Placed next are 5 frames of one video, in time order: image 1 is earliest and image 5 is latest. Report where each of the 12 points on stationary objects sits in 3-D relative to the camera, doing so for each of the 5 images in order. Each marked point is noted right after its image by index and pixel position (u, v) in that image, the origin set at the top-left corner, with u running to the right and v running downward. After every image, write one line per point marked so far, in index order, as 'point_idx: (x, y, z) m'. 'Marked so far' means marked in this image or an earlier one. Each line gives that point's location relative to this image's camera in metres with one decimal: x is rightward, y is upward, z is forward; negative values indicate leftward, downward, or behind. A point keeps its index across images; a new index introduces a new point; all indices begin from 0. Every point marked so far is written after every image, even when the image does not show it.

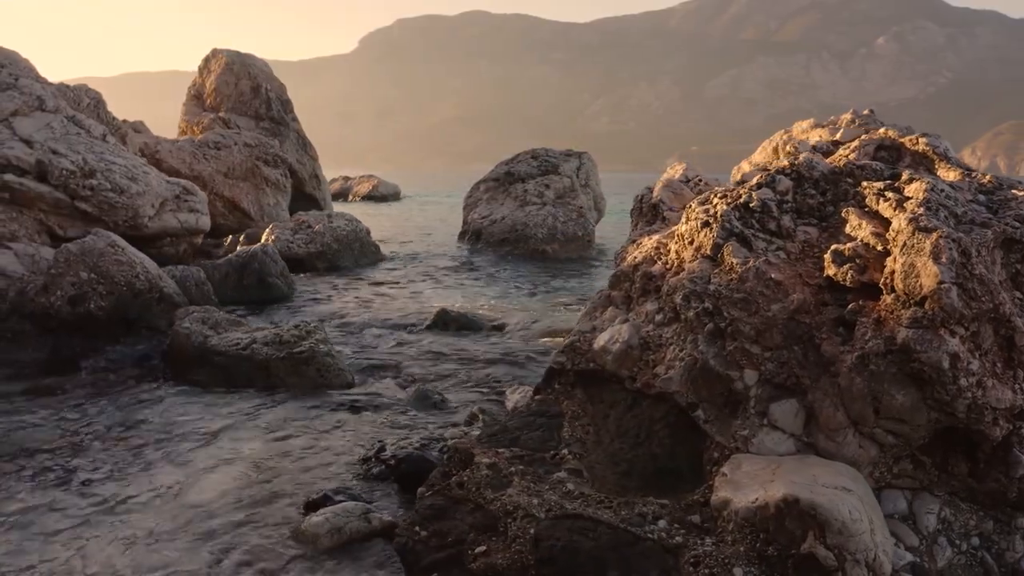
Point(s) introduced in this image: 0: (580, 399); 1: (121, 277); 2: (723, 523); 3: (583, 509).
0: (+0.4, -0.7, +4.6) m
1: (-5.0, +0.1, +10.0) m
2: (+1.0, -1.1, +3.6) m
3: (+0.3, -1.0, +3.6) m
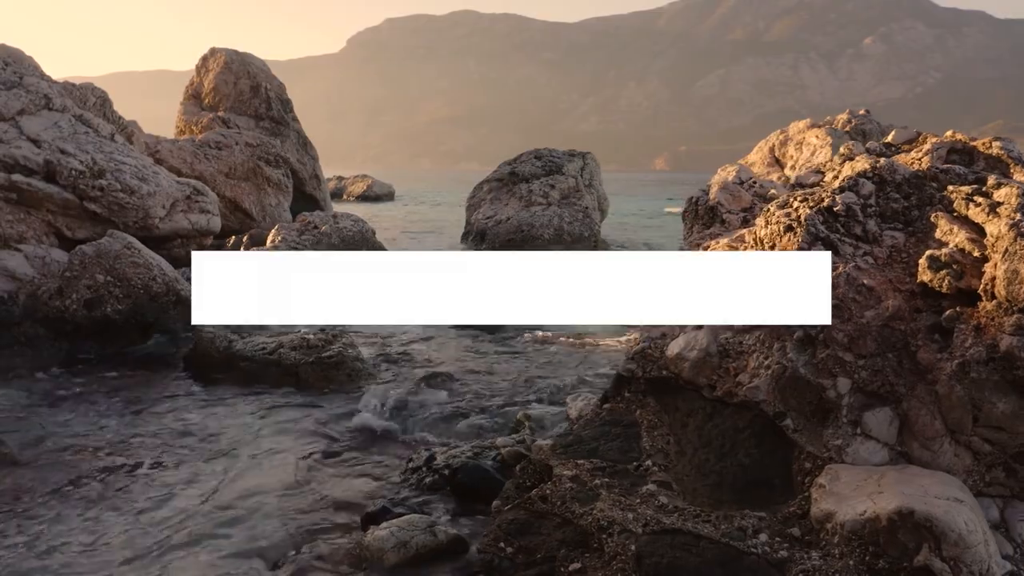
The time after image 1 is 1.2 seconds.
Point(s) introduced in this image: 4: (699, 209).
0: (+0.8, -0.7, +4.4) m
1: (-4.7, +0.1, +9.8) m
2: (+1.4, -1.1, +3.4) m
3: (+0.8, -1.1, +3.5) m
4: (+1.4, +0.6, +5.7) m
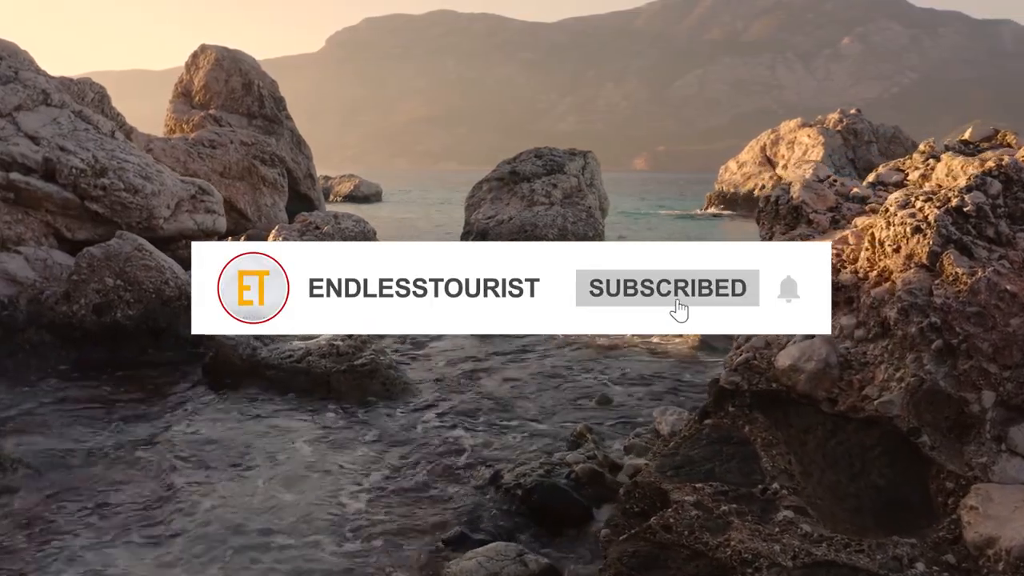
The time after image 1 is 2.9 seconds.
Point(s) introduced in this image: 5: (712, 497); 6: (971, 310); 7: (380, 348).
0: (+1.3, -0.7, +4.1) m
1: (-4.3, +0.1, +9.3) m
2: (+1.9, -1.1, +3.1) m
3: (+1.3, -1.1, +3.2) m
4: (+1.9, +0.6, +5.4) m
5: (+0.9, -1.0, +3.6) m
6: (+2.1, -0.1, +3.6) m
7: (-1.4, -0.6, +8.2) m
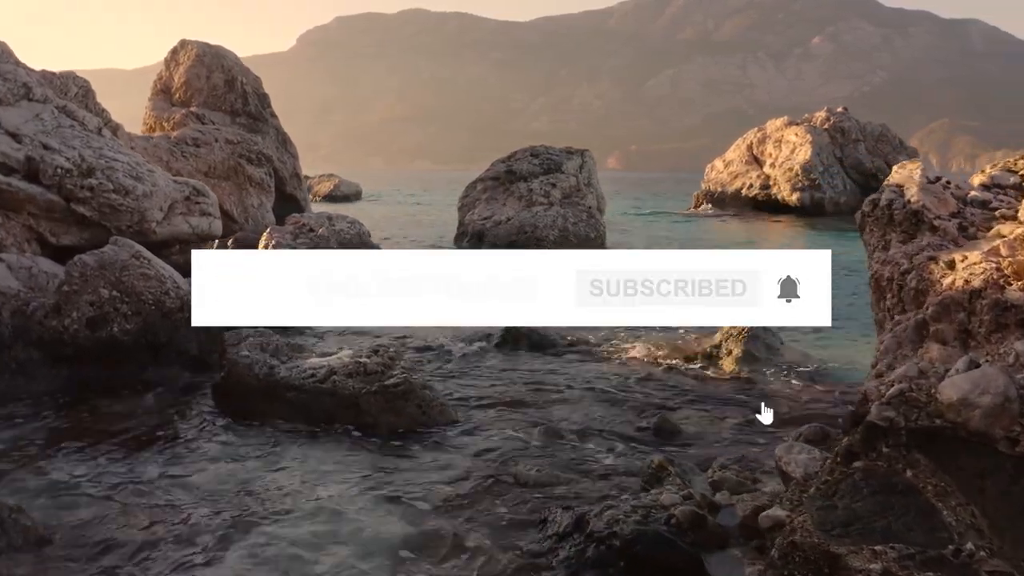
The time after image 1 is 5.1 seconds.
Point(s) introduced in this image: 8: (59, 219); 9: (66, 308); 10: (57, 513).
0: (+1.9, -0.8, +3.5) m
1: (-4.0, -0.1, +8.5) m
2: (+2.5, -1.2, +2.6) m
3: (+1.9, -1.2, +2.6) m
4: (+2.3, +0.5, +4.8) m
5: (+1.5, -1.1, +3.0) m
6: (+2.7, -0.2, +3.1) m
7: (-1.0, -0.7, +7.5) m
8: (-5.8, +0.9, +10.1) m
9: (-4.7, -0.2, +8.3) m
10: (-2.9, -1.4, +5.1) m
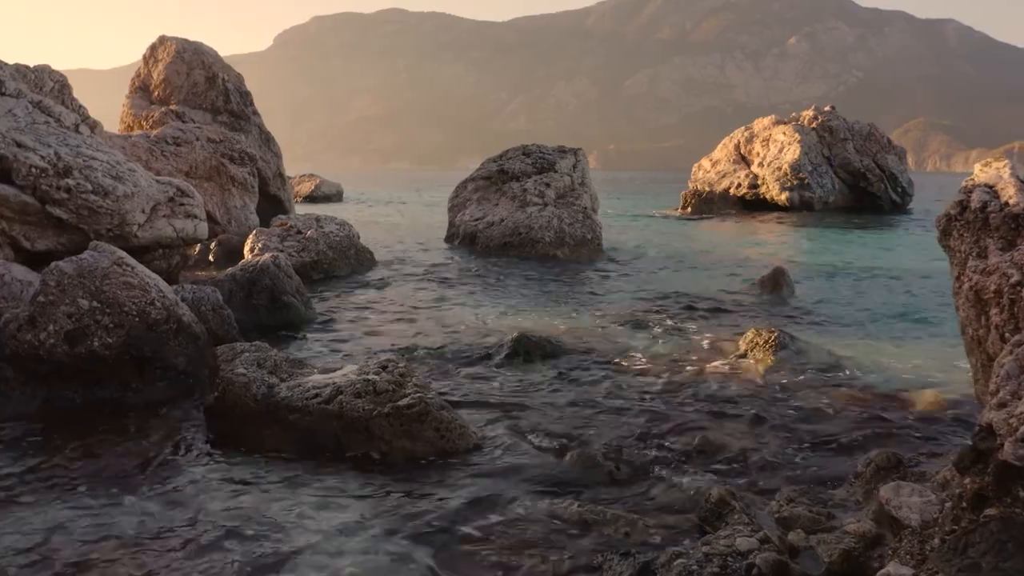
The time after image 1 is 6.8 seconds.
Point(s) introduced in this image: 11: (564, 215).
0: (+2.2, -0.9, +3.0) m
1: (-3.8, -0.2, +7.8) m
2: (+2.8, -1.3, +2.0) m
3: (+2.2, -1.3, +2.0) m
4: (+2.6, +0.4, +4.3) m
5: (+1.8, -1.1, +2.4) m
6: (+3.0, -0.3, +2.5) m
7: (-0.8, -0.8, +6.9) m
8: (-5.7, +0.8, +9.3) m
9: (-4.6, -0.3, +7.5) m
10: (-2.7, -1.5, +4.5) m
11: (+1.3, +1.9, +19.8) m
